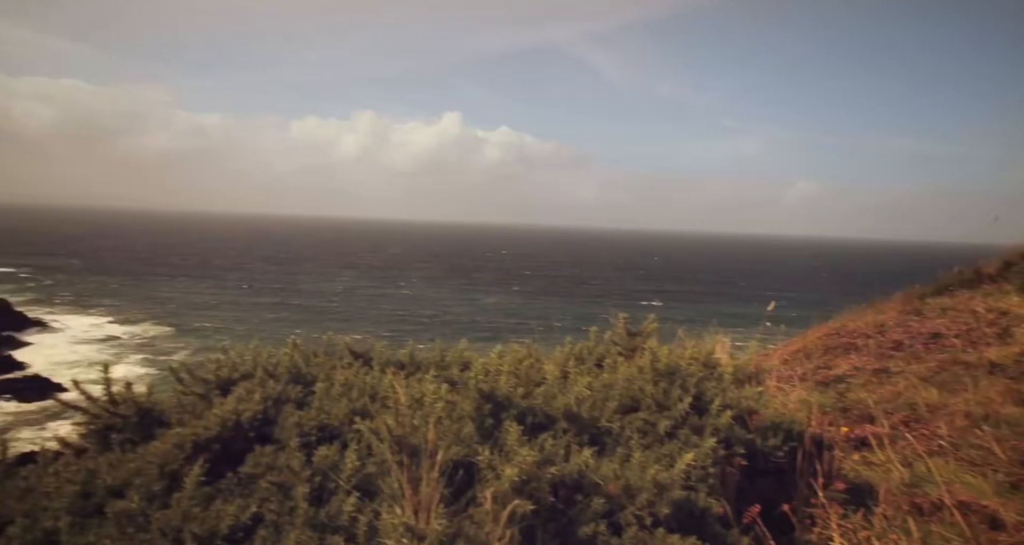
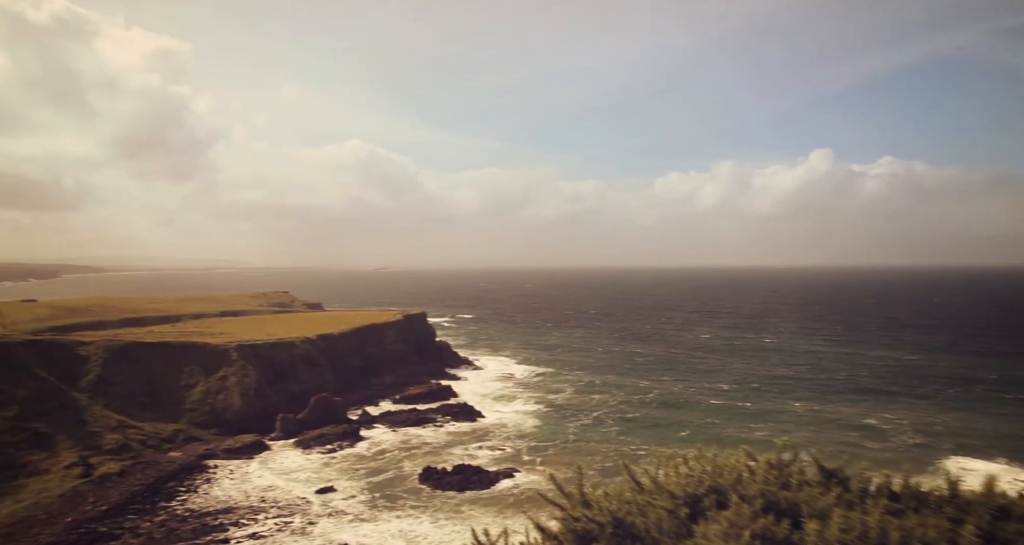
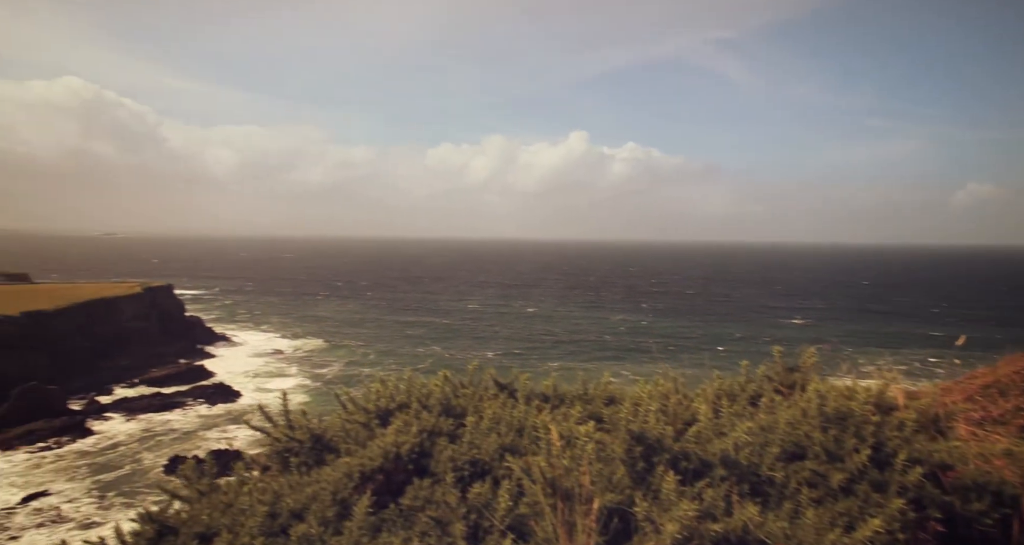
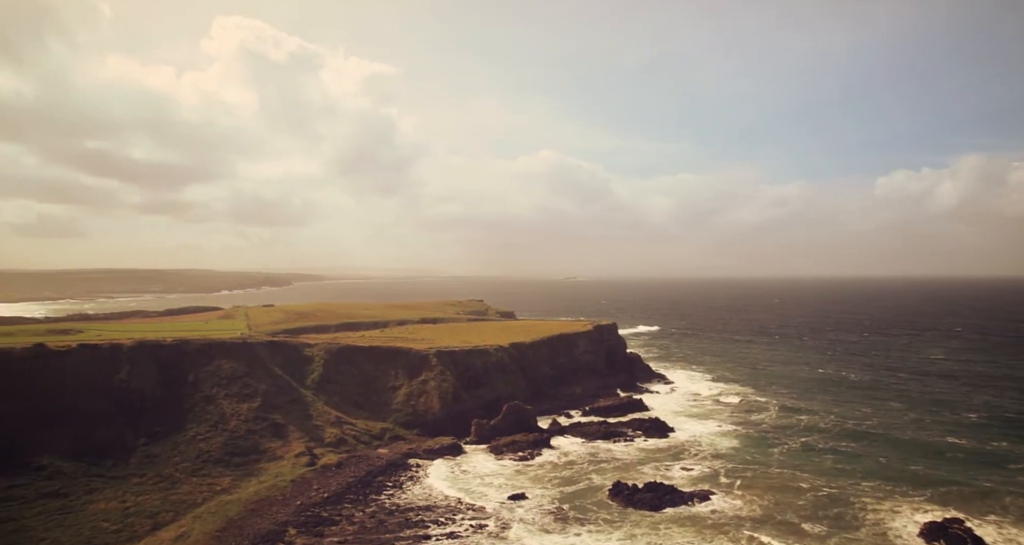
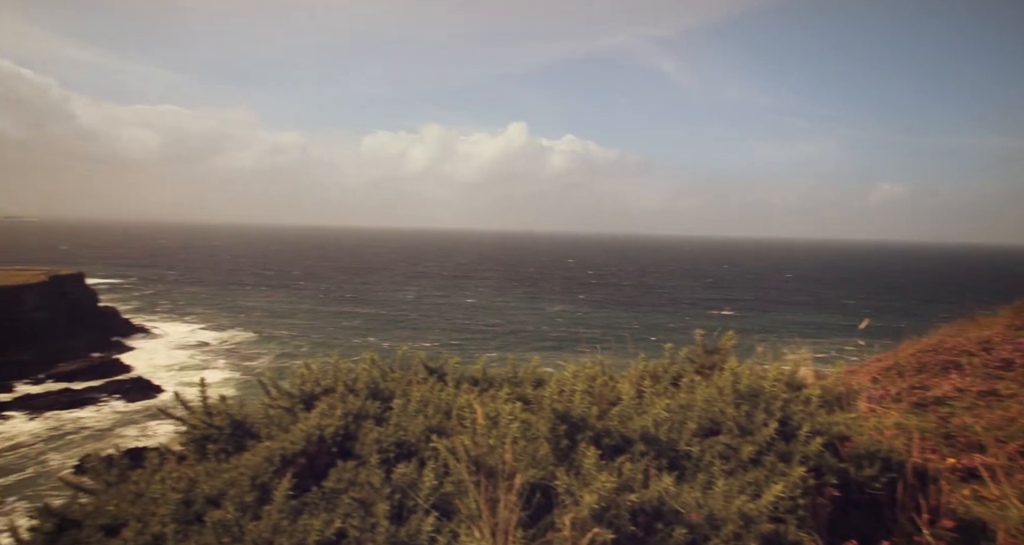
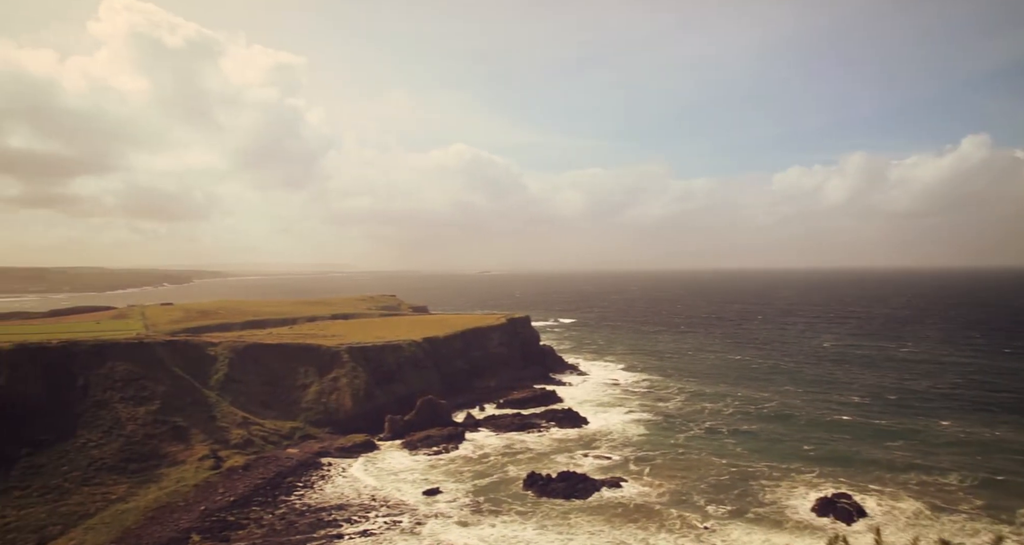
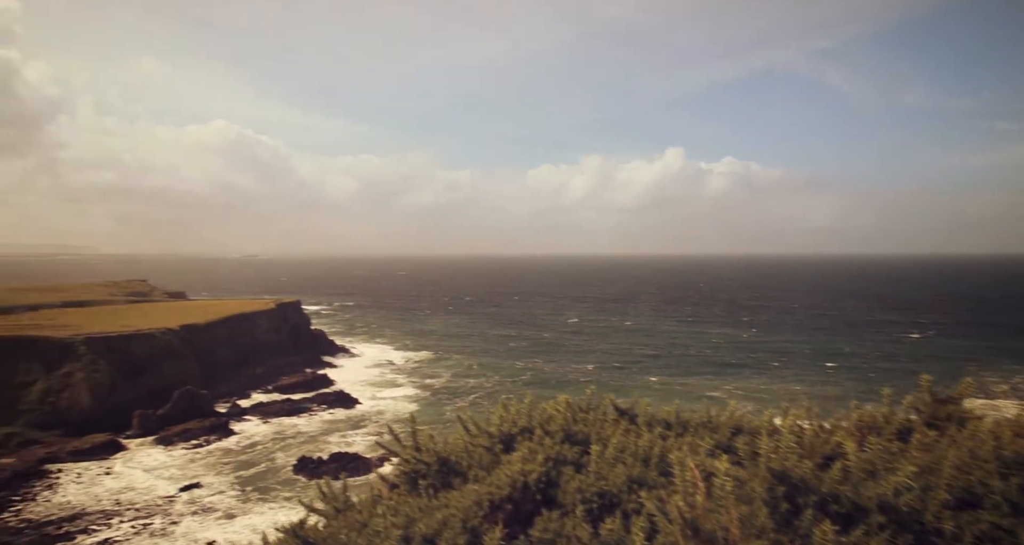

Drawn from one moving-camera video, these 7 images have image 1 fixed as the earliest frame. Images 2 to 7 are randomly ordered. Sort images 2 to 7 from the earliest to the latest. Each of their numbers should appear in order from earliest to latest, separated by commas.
5, 3, 7, 2, 6, 4
